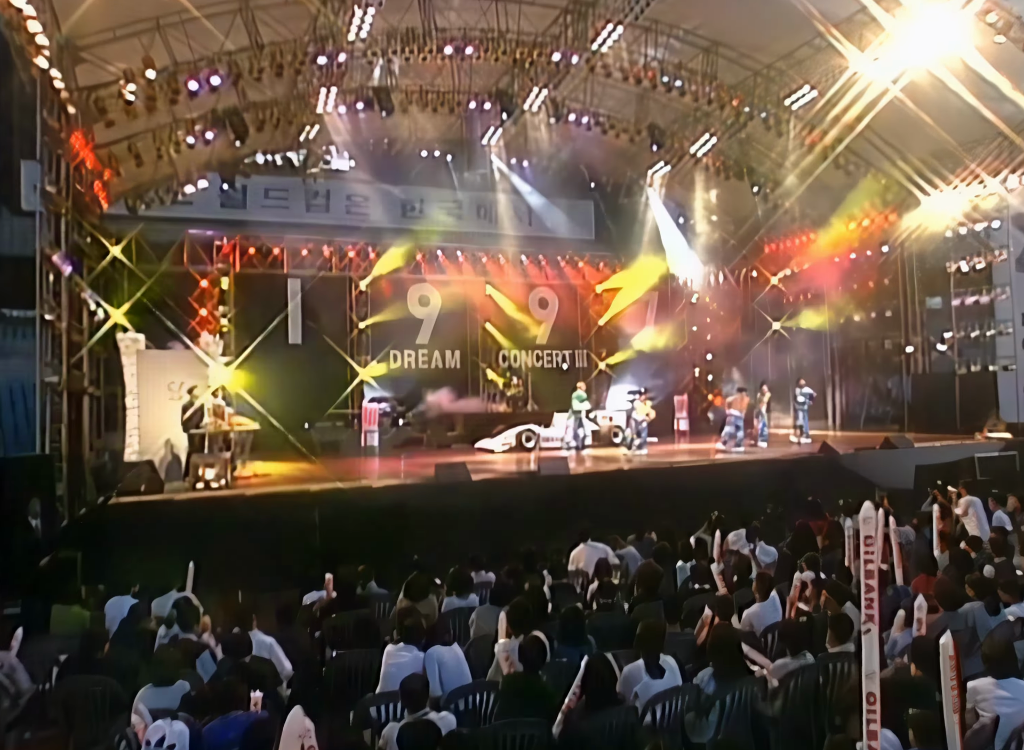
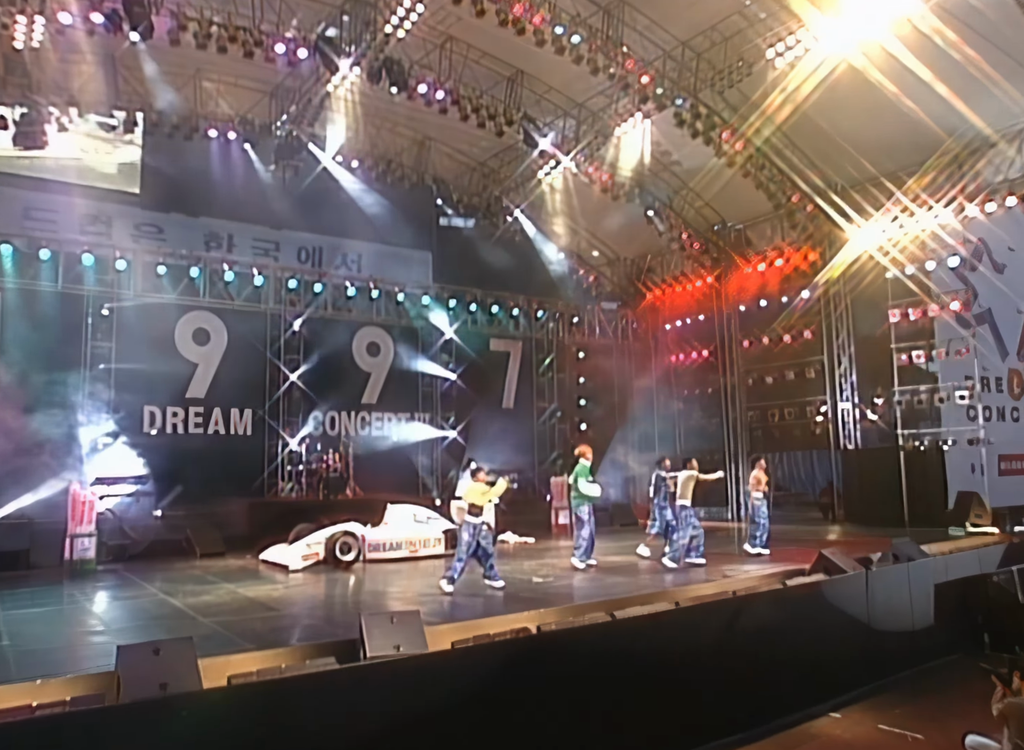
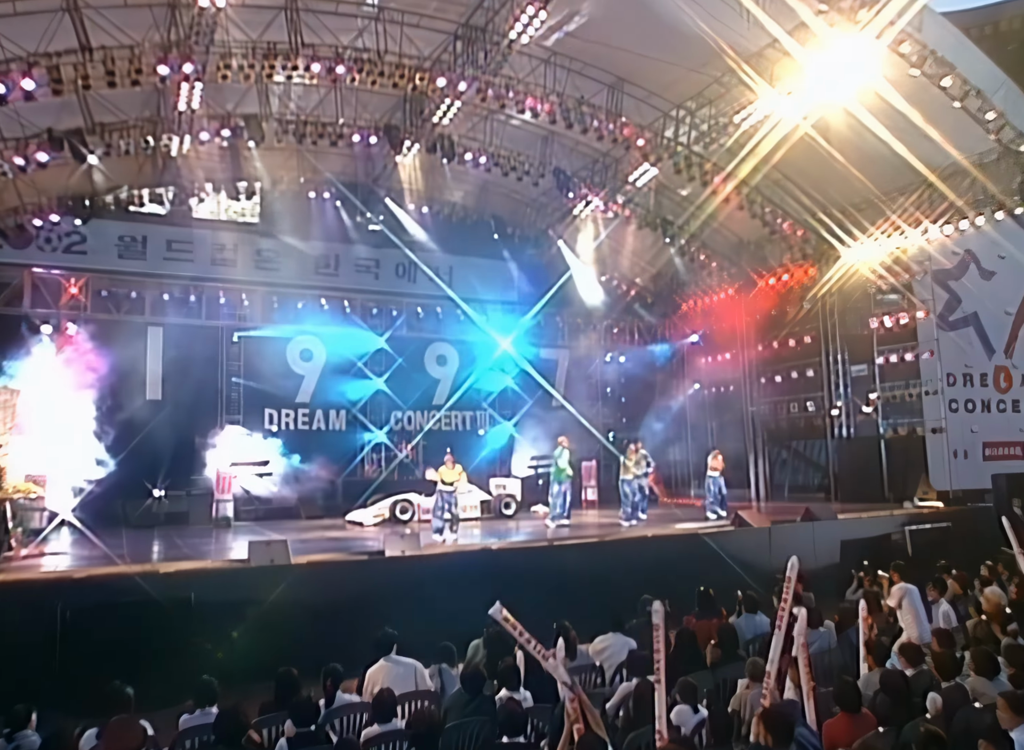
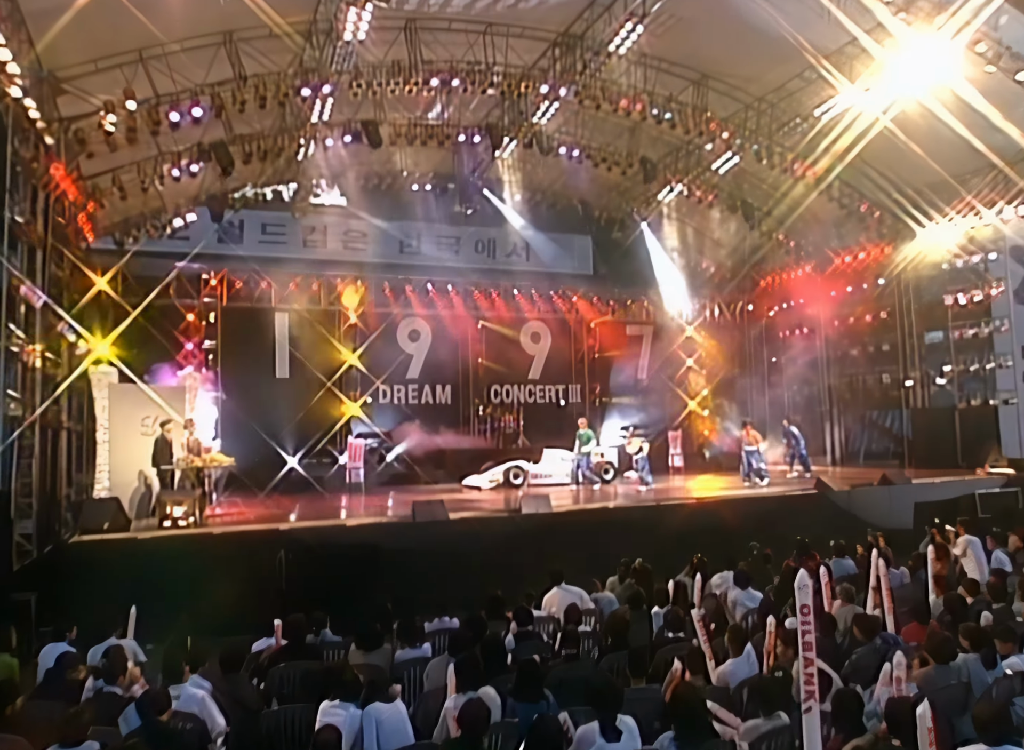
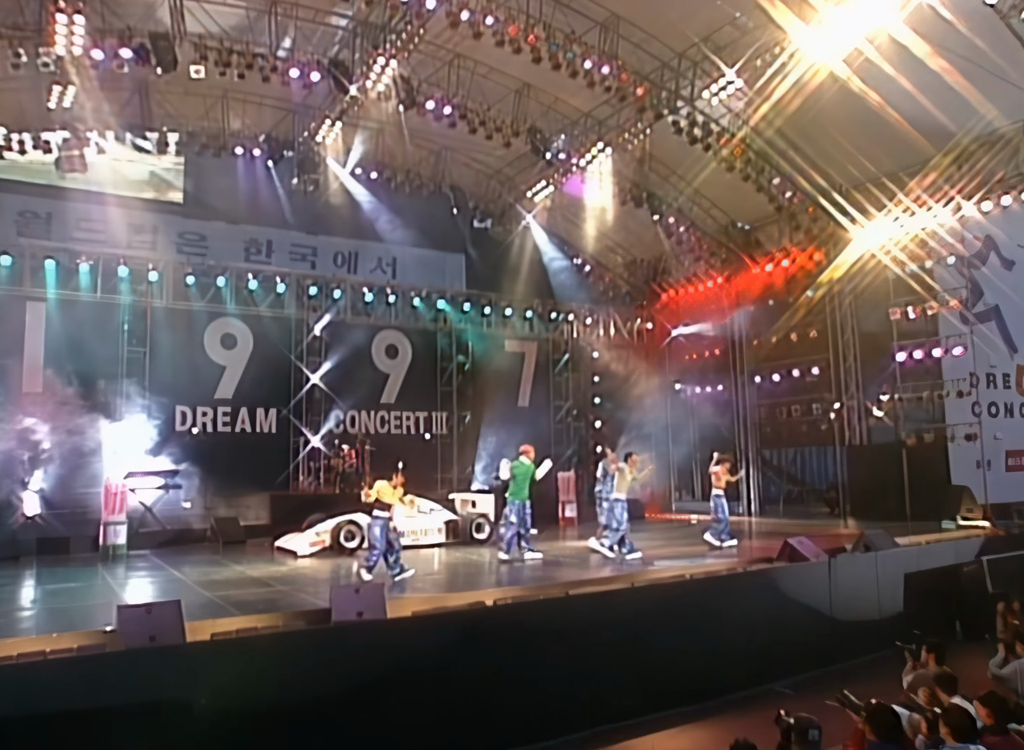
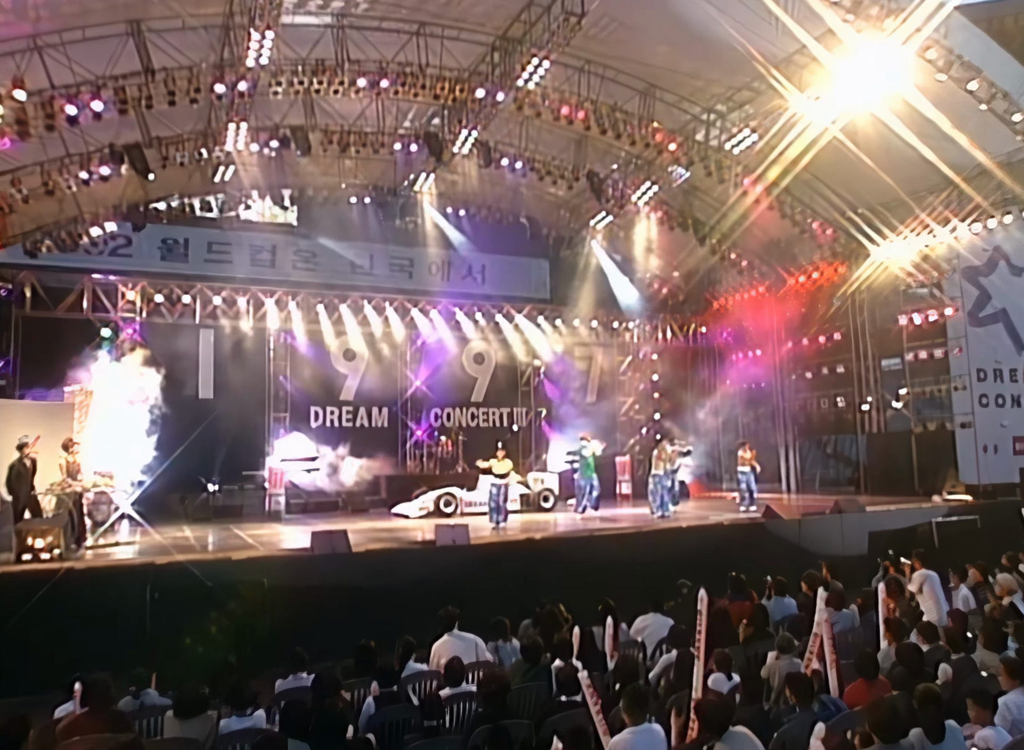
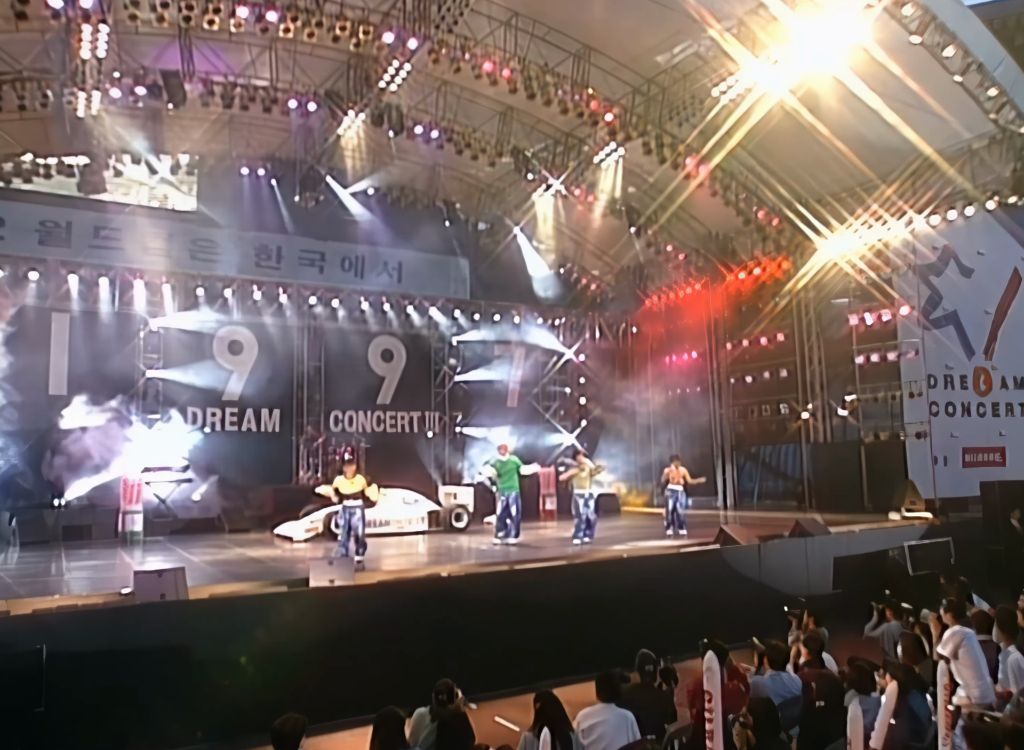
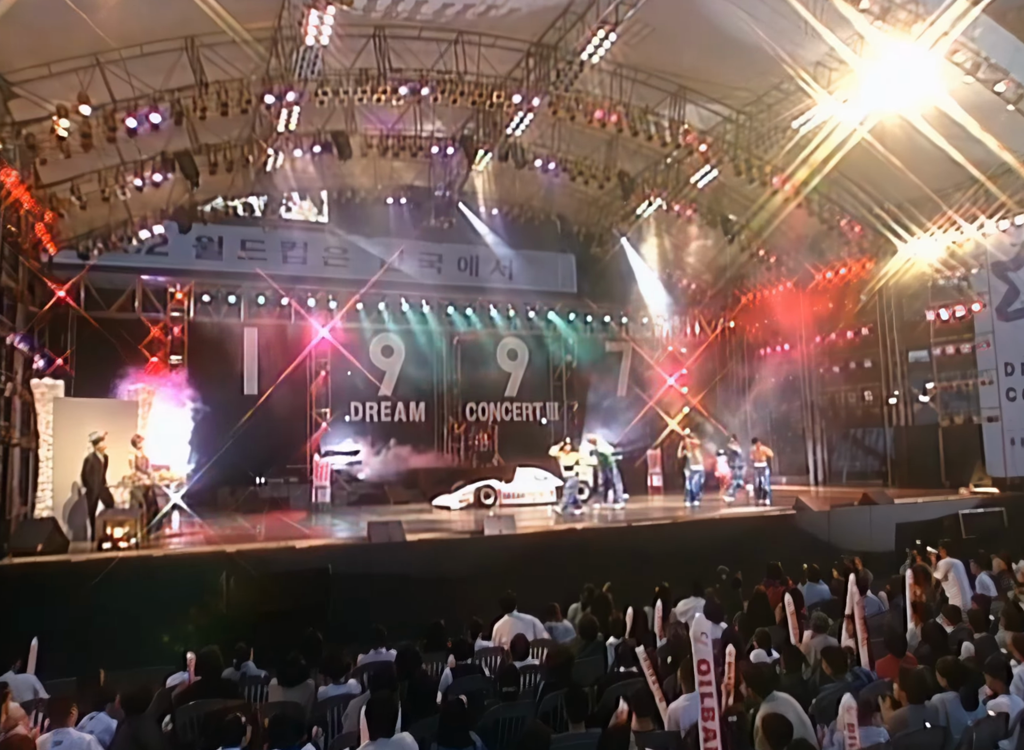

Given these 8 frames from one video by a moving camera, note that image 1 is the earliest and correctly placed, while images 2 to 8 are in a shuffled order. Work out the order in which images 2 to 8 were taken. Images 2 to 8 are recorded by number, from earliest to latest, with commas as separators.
4, 8, 6, 3, 7, 5, 2
